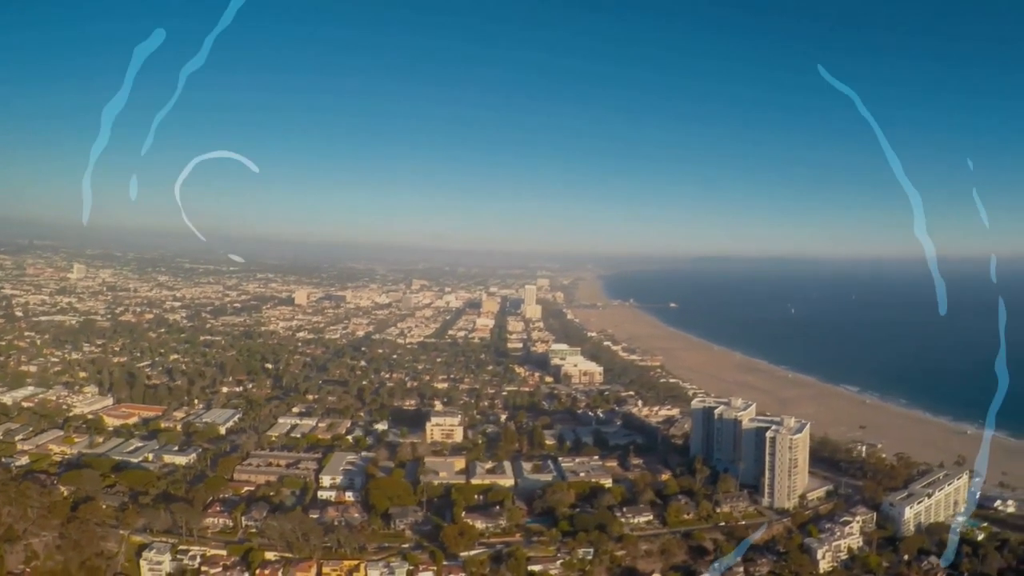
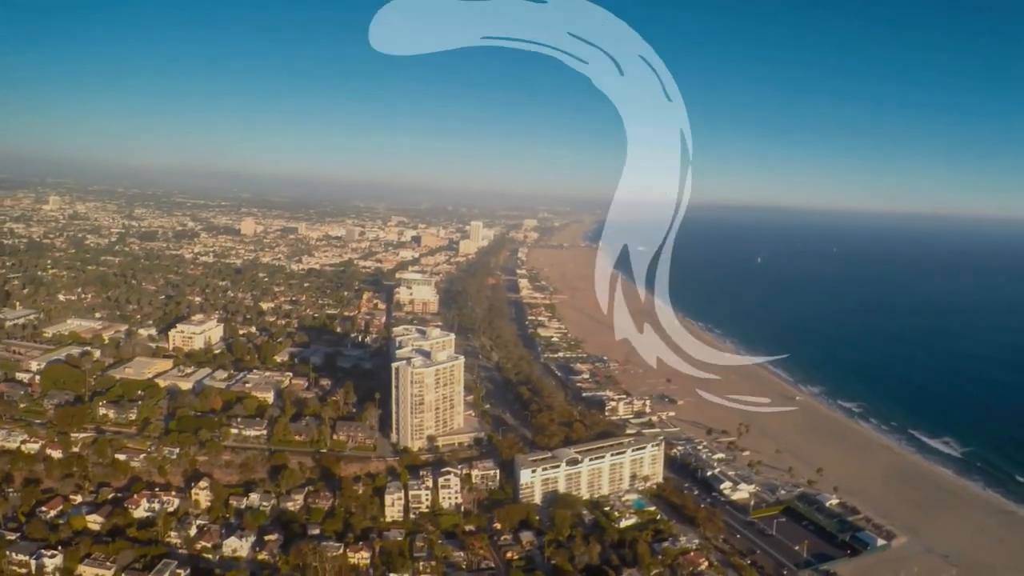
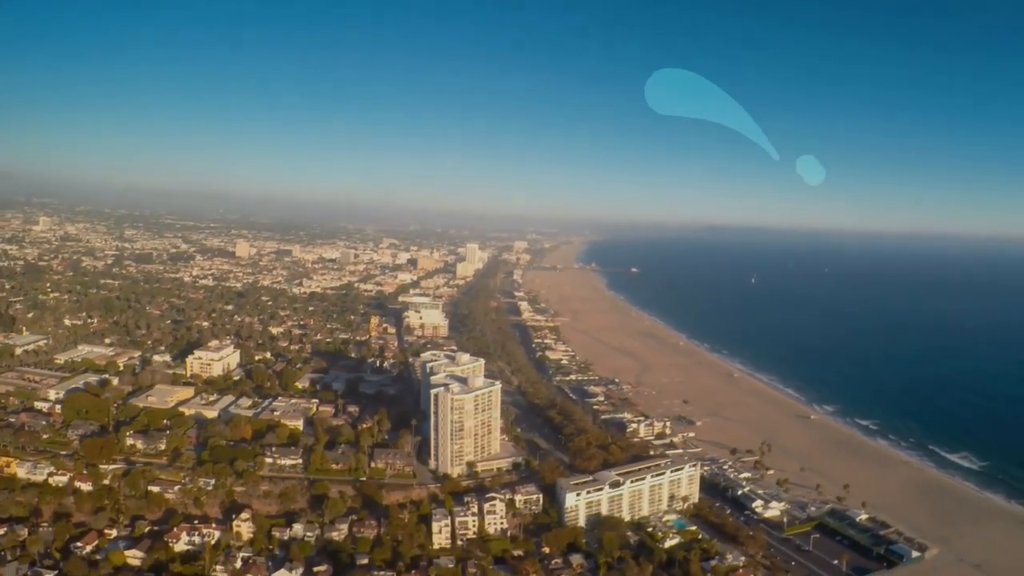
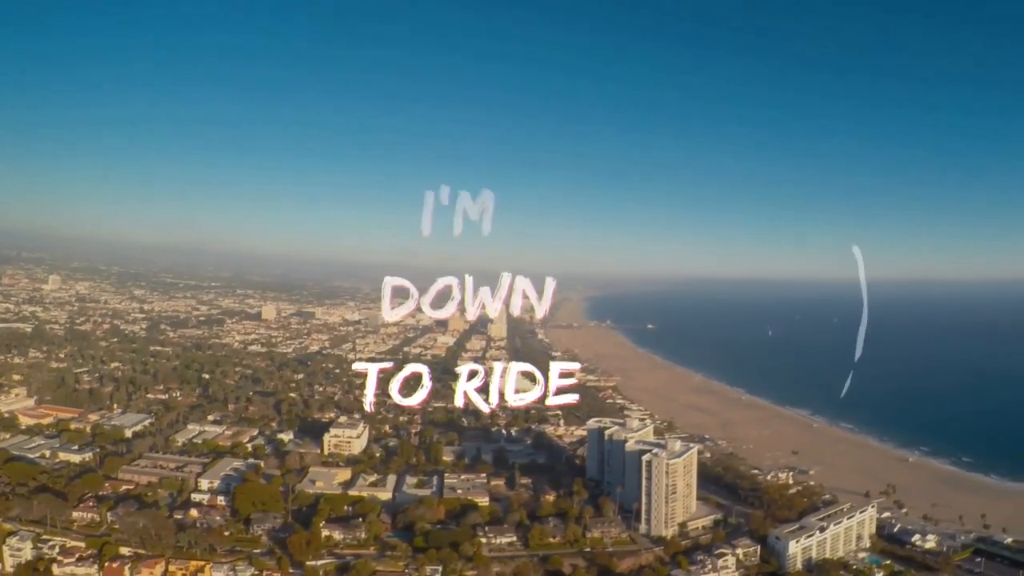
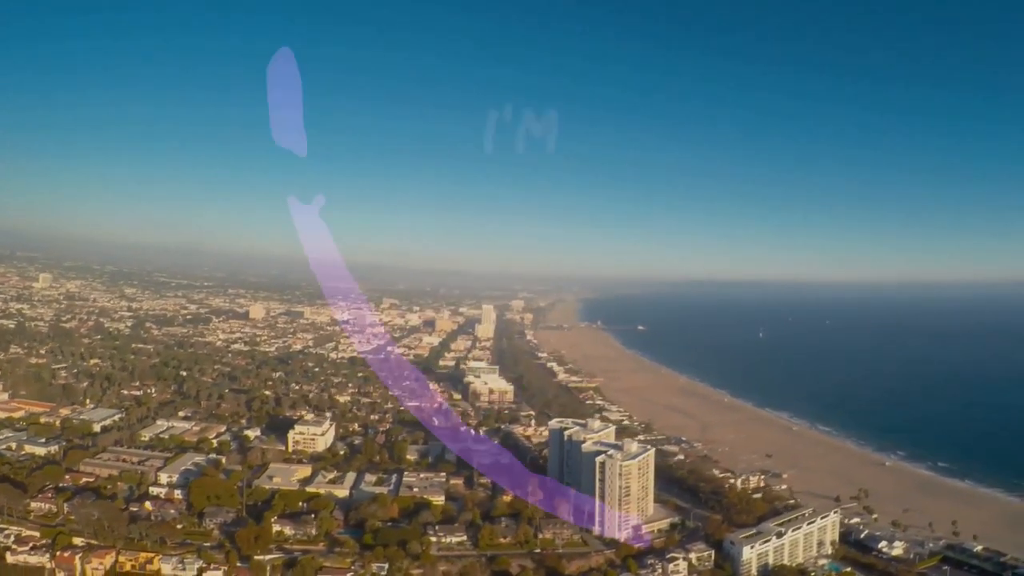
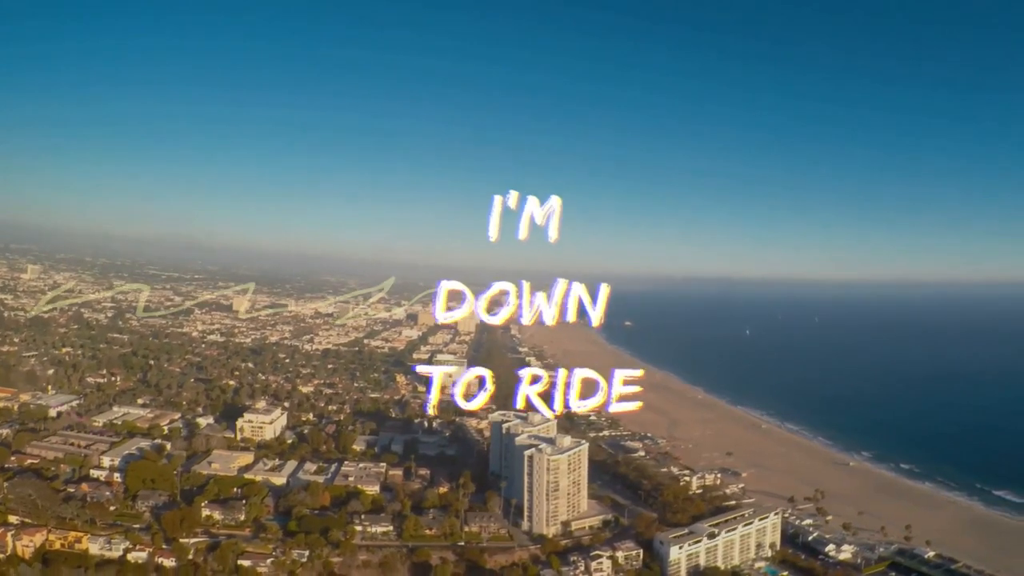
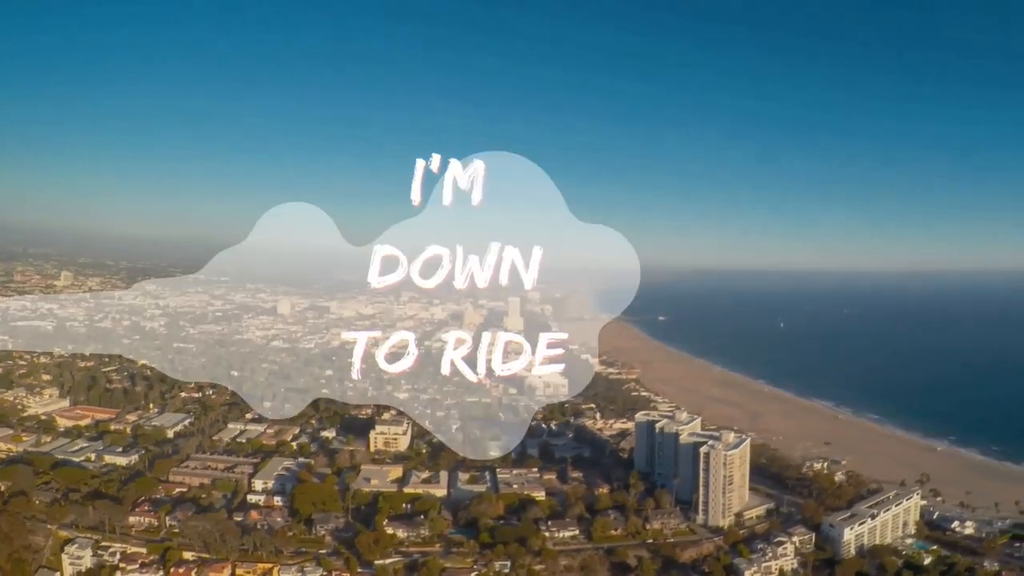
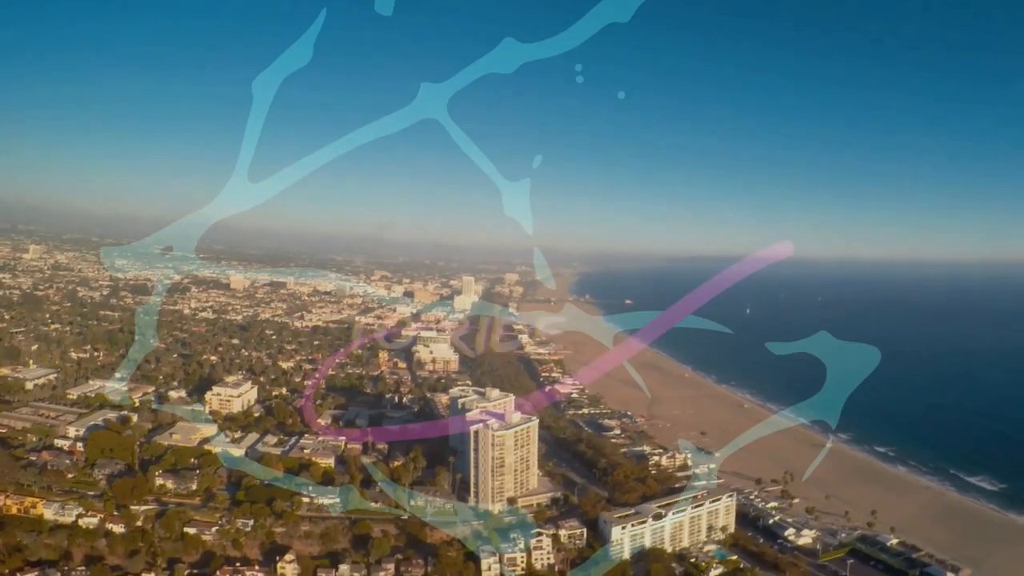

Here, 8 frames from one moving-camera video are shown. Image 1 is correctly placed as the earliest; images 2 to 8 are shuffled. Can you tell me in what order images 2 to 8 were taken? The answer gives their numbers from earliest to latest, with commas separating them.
7, 4, 5, 6, 8, 3, 2
